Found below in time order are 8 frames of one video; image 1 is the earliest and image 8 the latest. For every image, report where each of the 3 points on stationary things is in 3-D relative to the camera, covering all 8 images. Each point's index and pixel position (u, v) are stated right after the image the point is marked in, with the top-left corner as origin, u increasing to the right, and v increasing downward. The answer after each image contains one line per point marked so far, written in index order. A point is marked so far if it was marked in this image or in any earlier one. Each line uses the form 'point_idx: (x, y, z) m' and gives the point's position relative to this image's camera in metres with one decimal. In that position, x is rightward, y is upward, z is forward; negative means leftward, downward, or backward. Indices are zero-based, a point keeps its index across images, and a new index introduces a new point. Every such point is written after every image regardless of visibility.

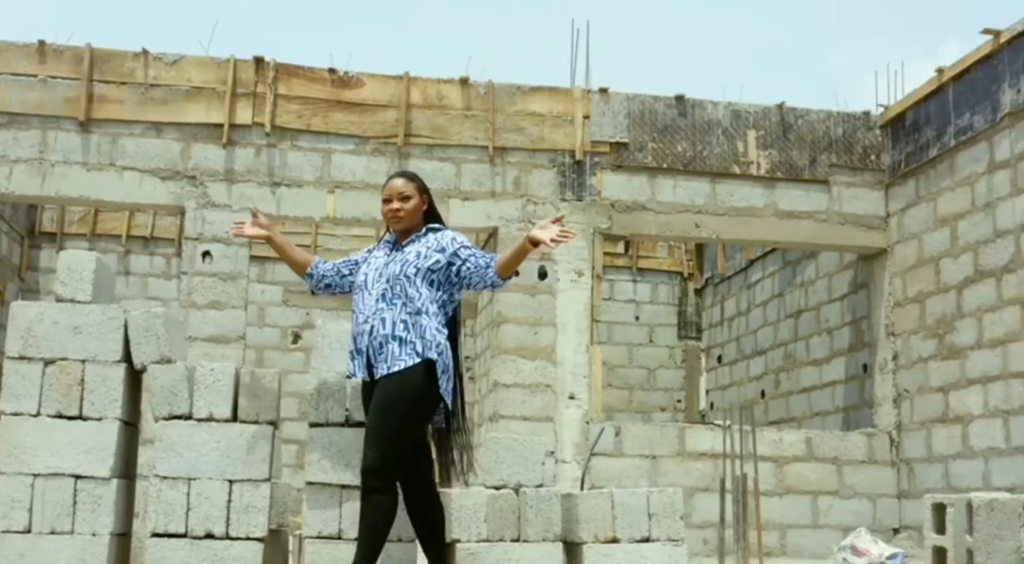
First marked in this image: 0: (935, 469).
0: (+3.0, -1.3, +8.6) m
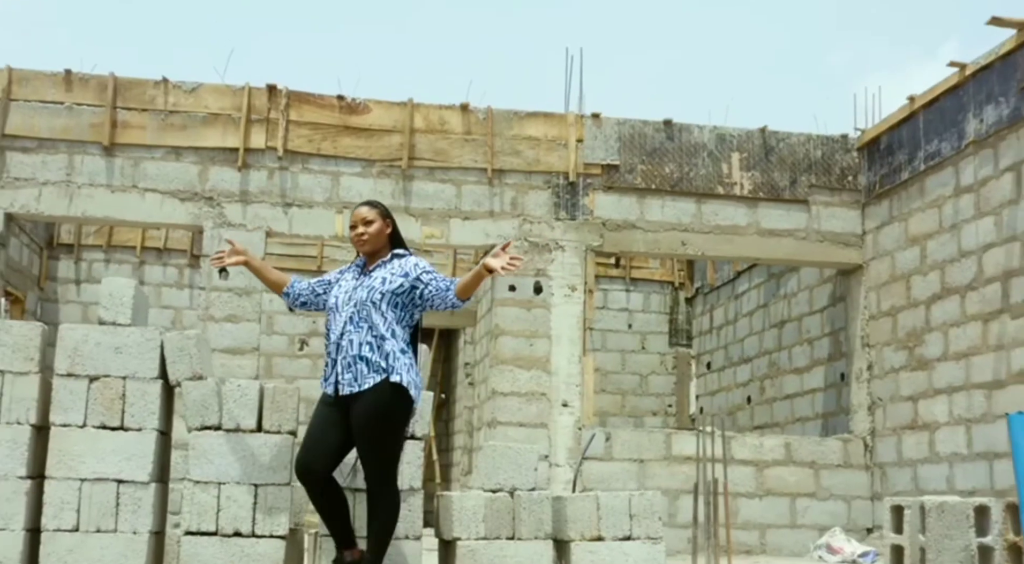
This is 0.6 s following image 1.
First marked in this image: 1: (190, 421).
0: (+3.0, -1.4, +9.2) m
1: (-1.4, -0.6, +5.6) m
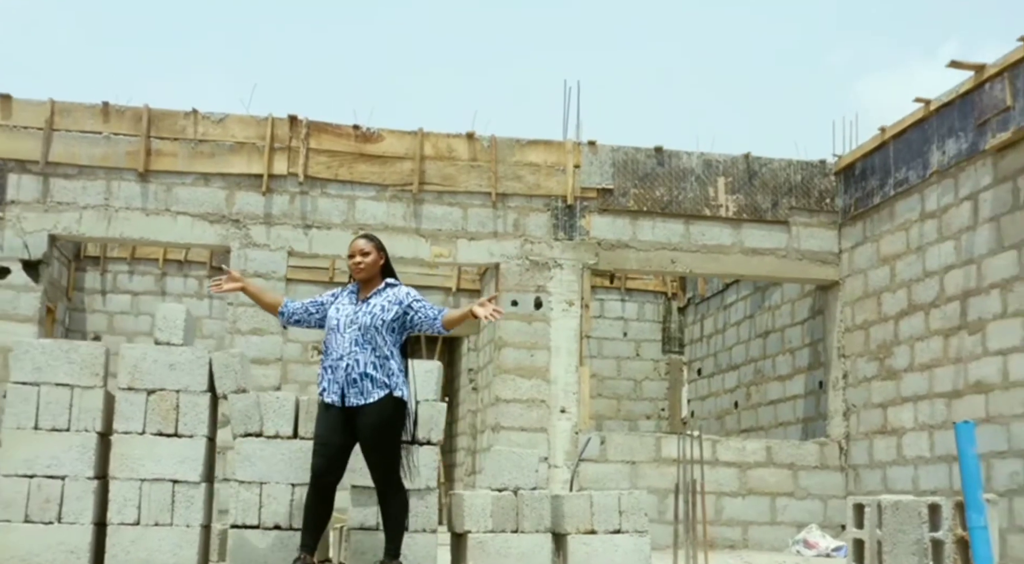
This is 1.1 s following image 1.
0: (+3.0, -1.6, +10.0) m
1: (-1.4, -0.8, +6.4) m
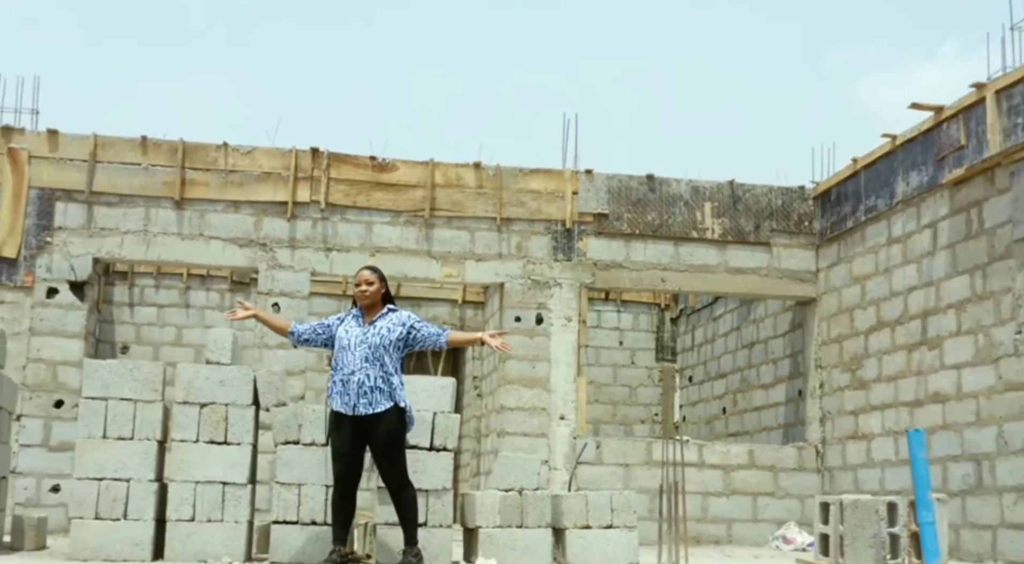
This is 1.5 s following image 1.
0: (+3.0, -1.7, +11.0) m
1: (-1.4, -0.9, +7.3) m
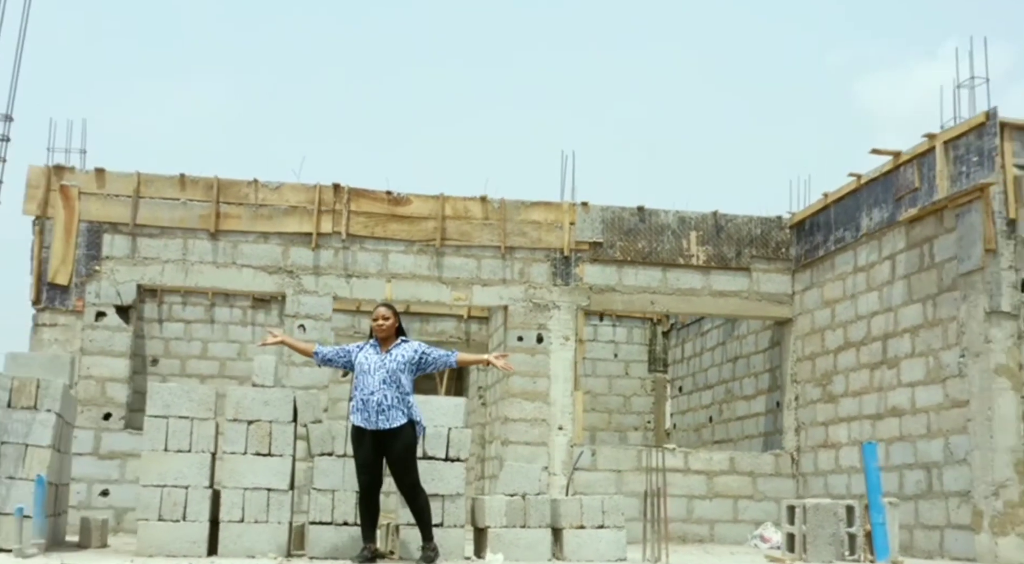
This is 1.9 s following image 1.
0: (+3.1, -2.0, +12.1) m
1: (-1.4, -1.2, +8.5) m
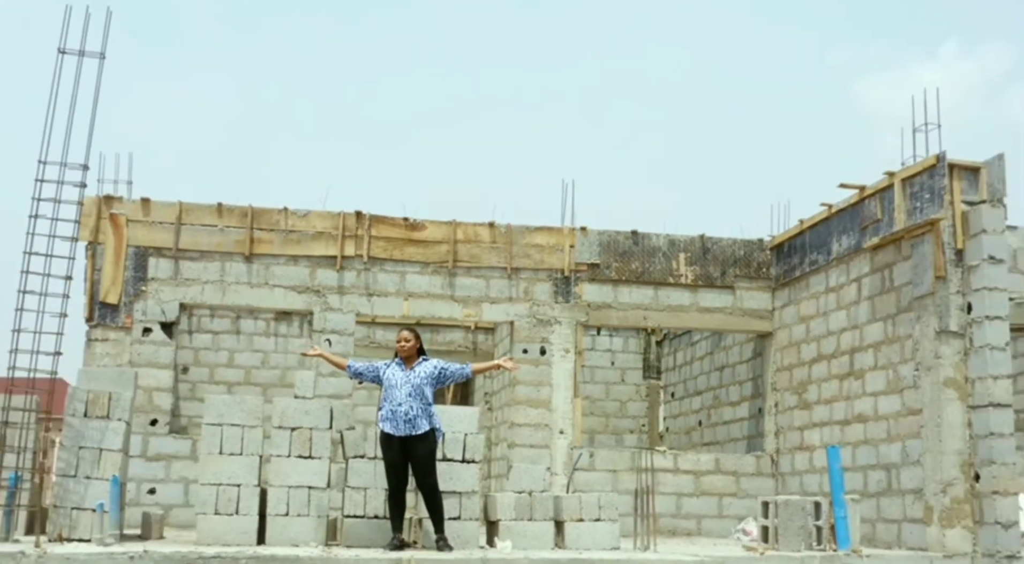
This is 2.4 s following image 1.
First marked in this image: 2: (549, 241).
0: (+3.1, -2.2, +13.4) m
1: (-1.3, -1.4, +9.7) m
2: (+0.4, +0.5, +14.0) m
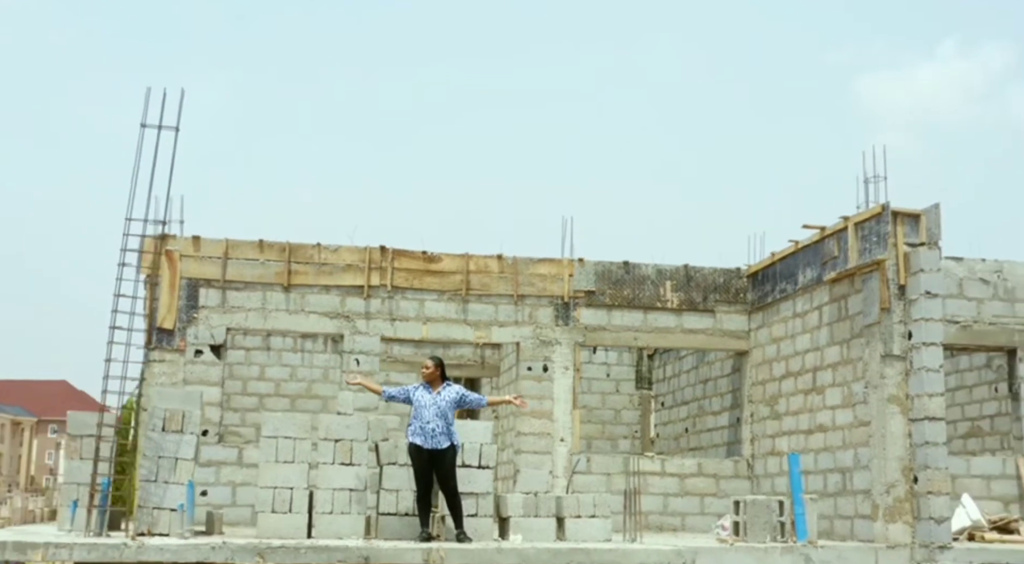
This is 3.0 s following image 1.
0: (+3.2, -2.5, +15.2) m
1: (-1.2, -1.7, +11.6) m
2: (+0.5, +0.1, +15.8) m
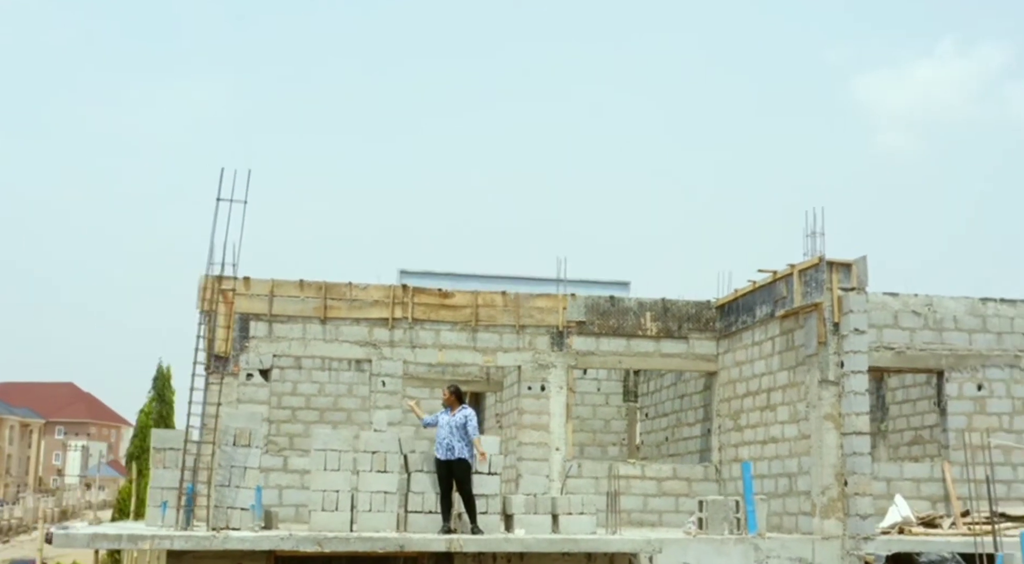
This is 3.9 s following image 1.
0: (+3.2, -3.0, +18.0) m
1: (-1.2, -2.2, +14.3) m
2: (+0.5, -0.3, +18.5) m
